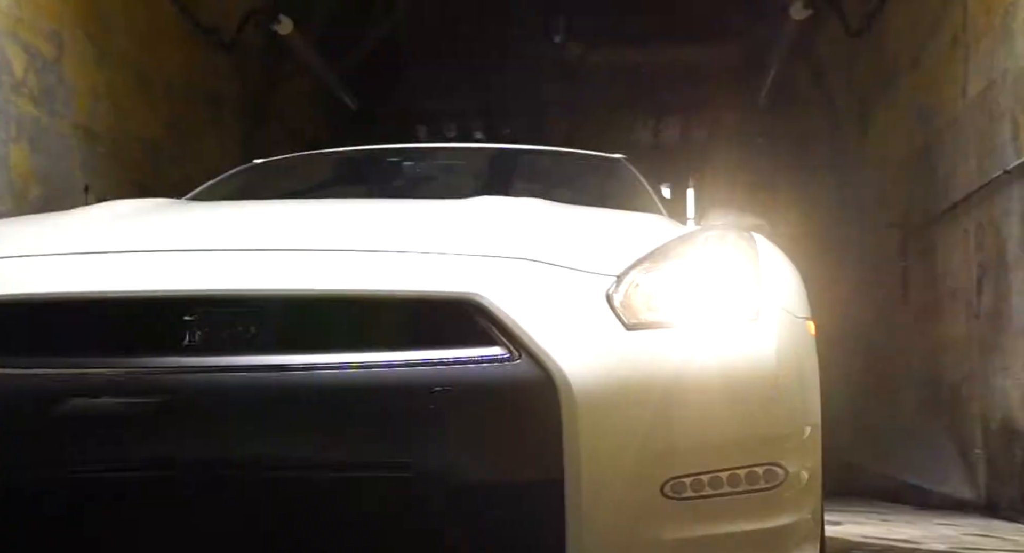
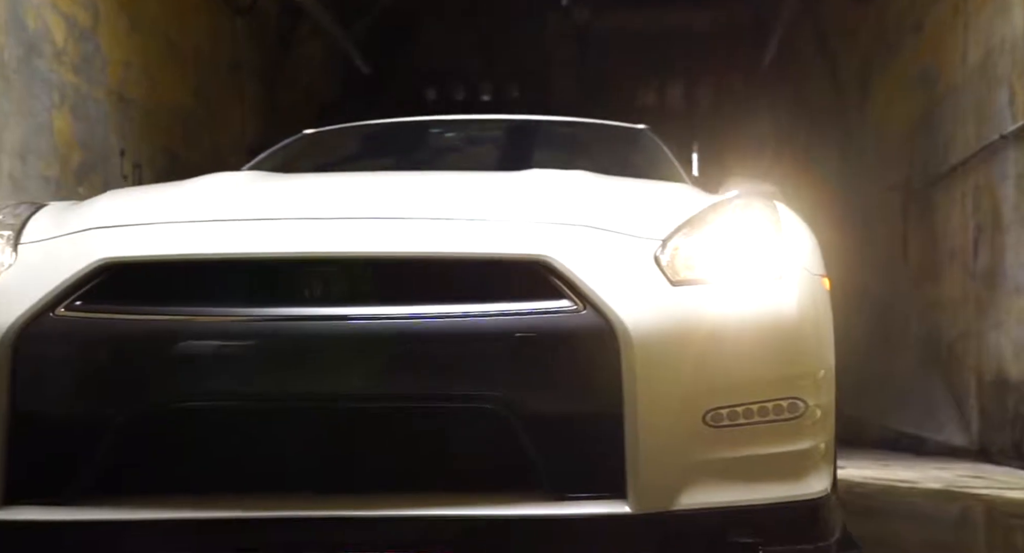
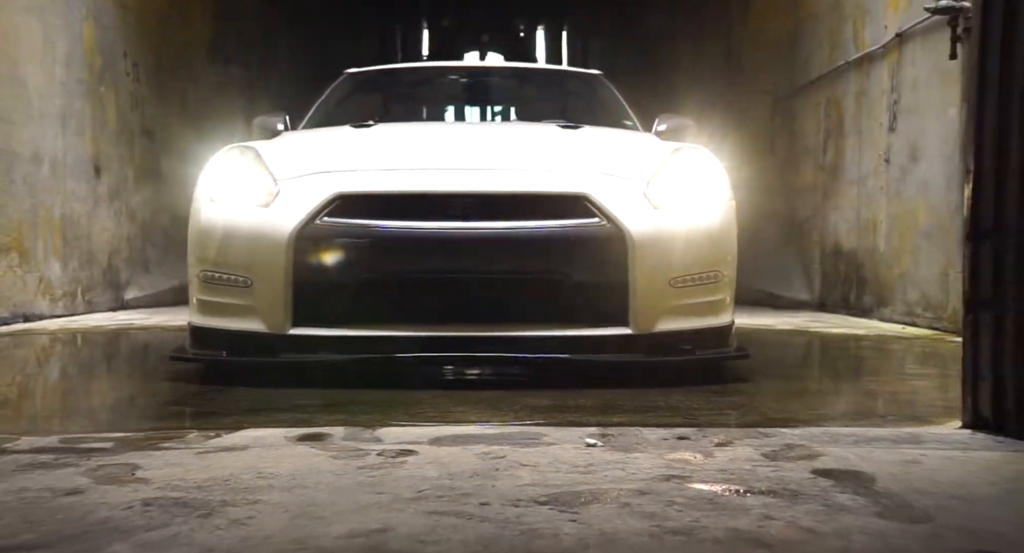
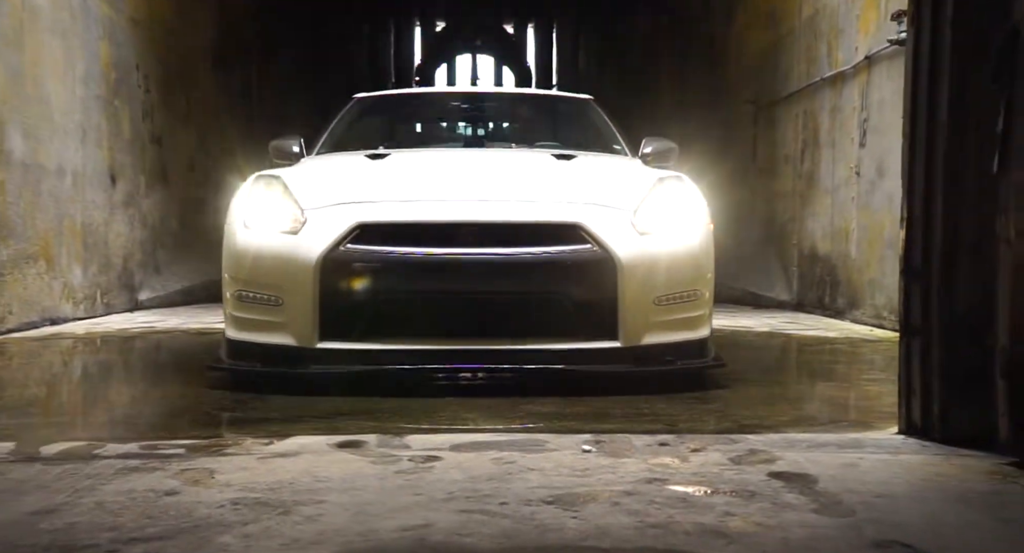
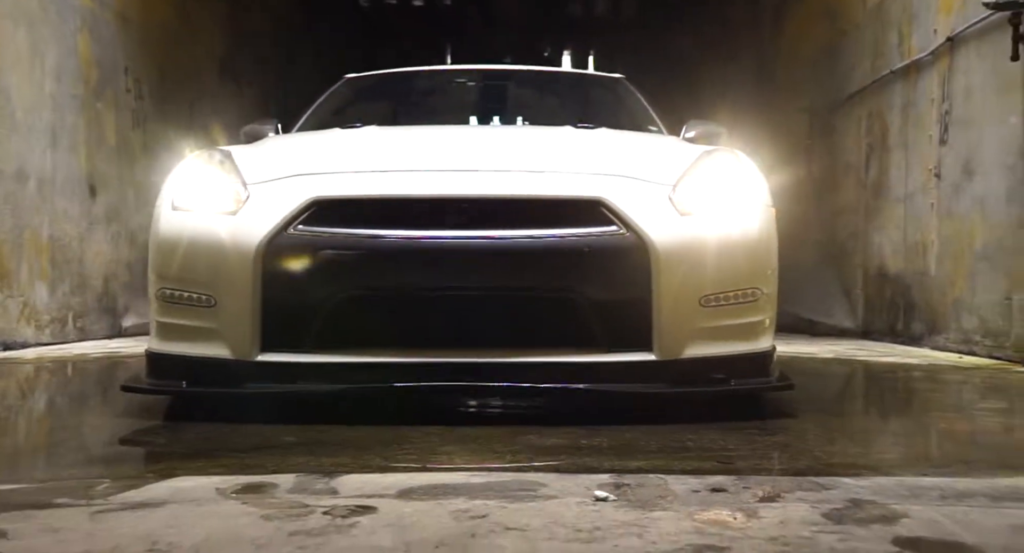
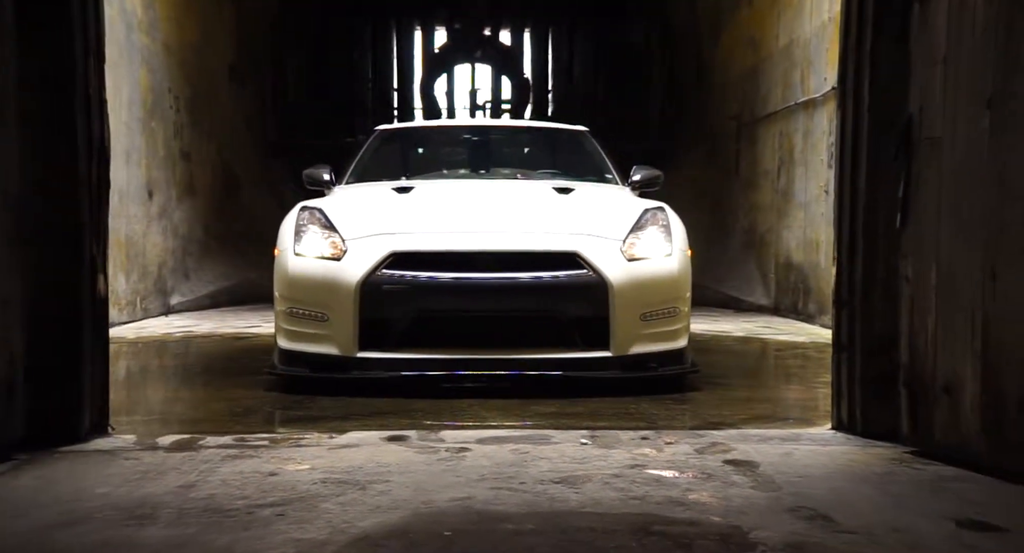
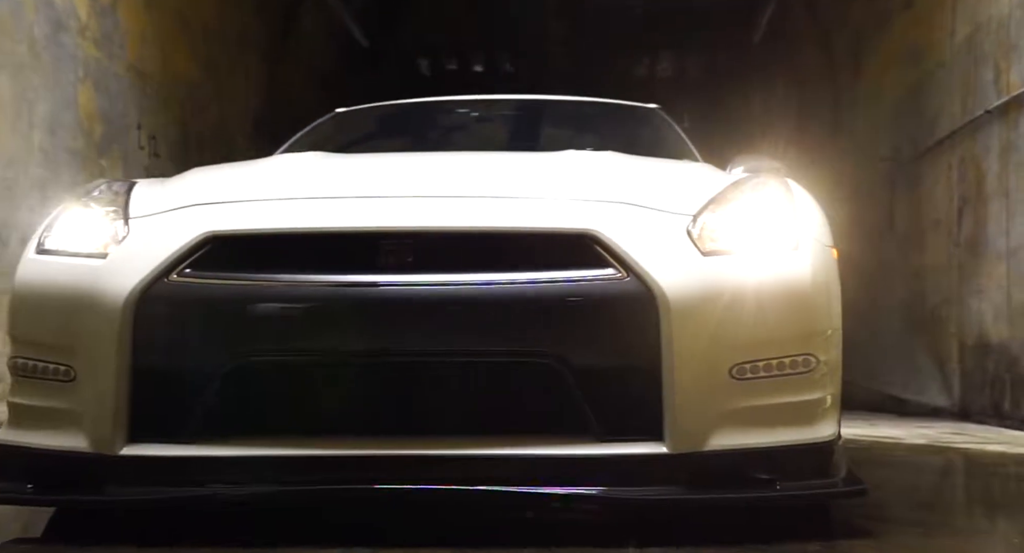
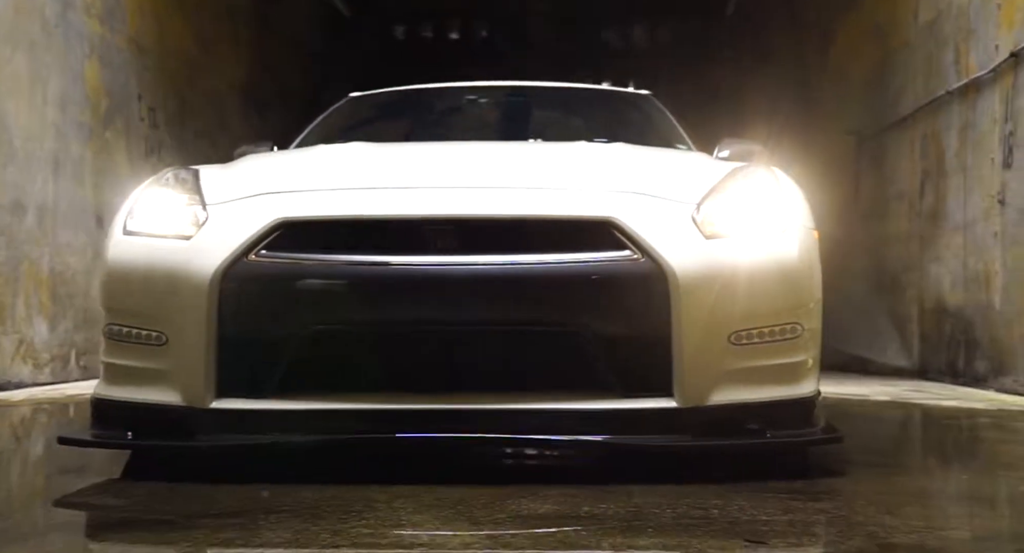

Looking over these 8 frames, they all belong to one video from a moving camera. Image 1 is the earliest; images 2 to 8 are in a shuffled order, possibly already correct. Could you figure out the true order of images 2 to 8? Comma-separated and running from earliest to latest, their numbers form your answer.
2, 7, 8, 5, 3, 4, 6
